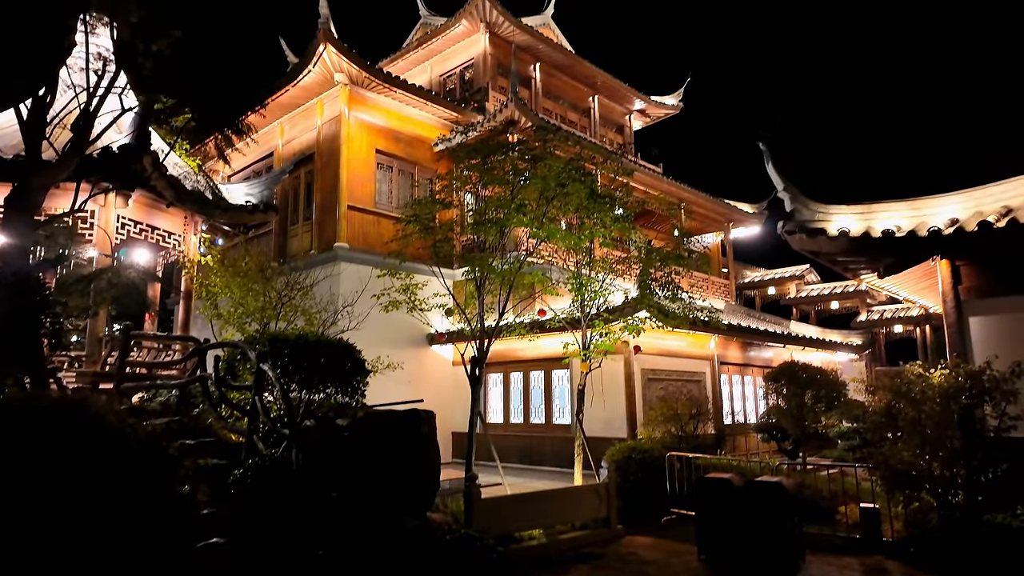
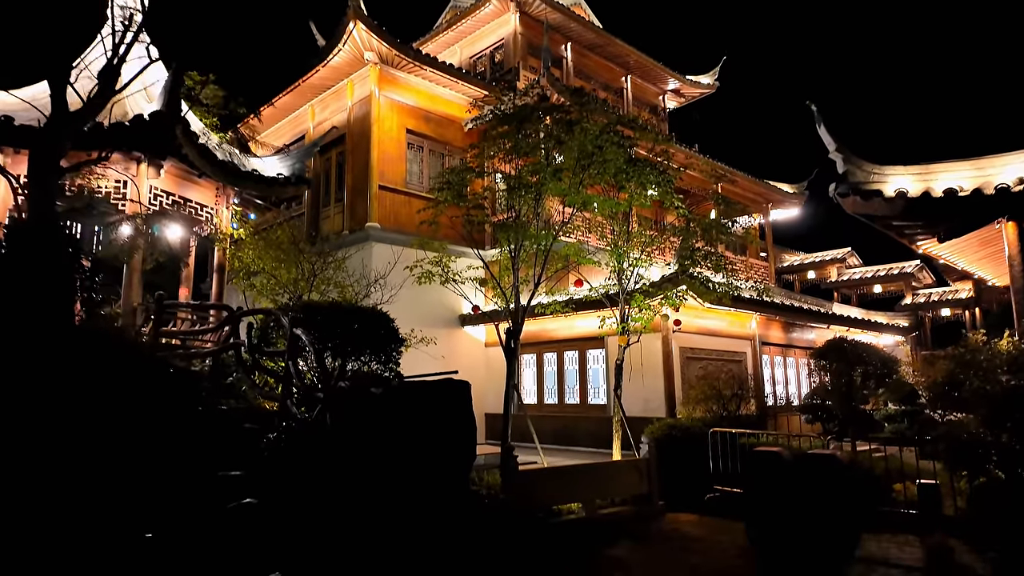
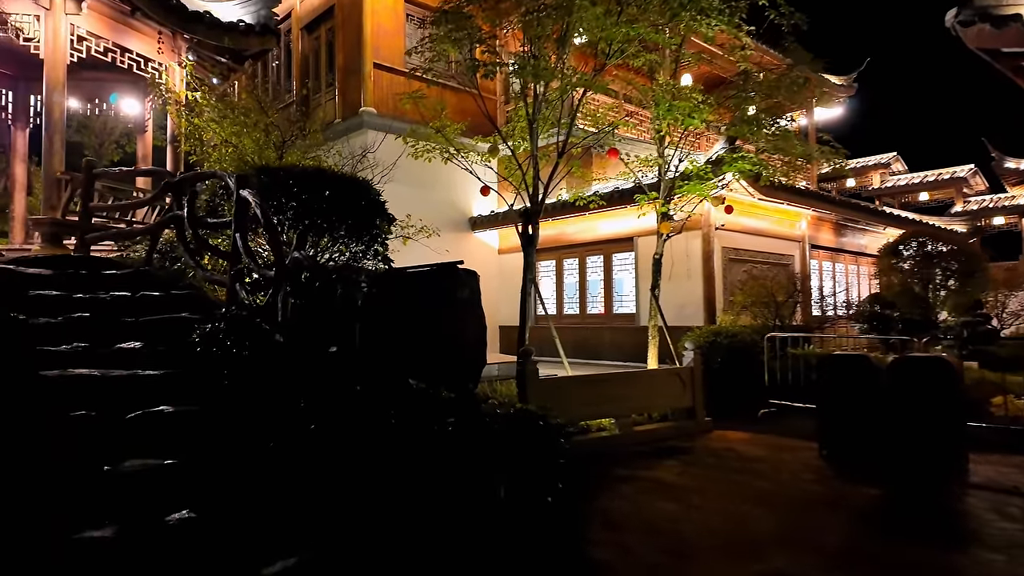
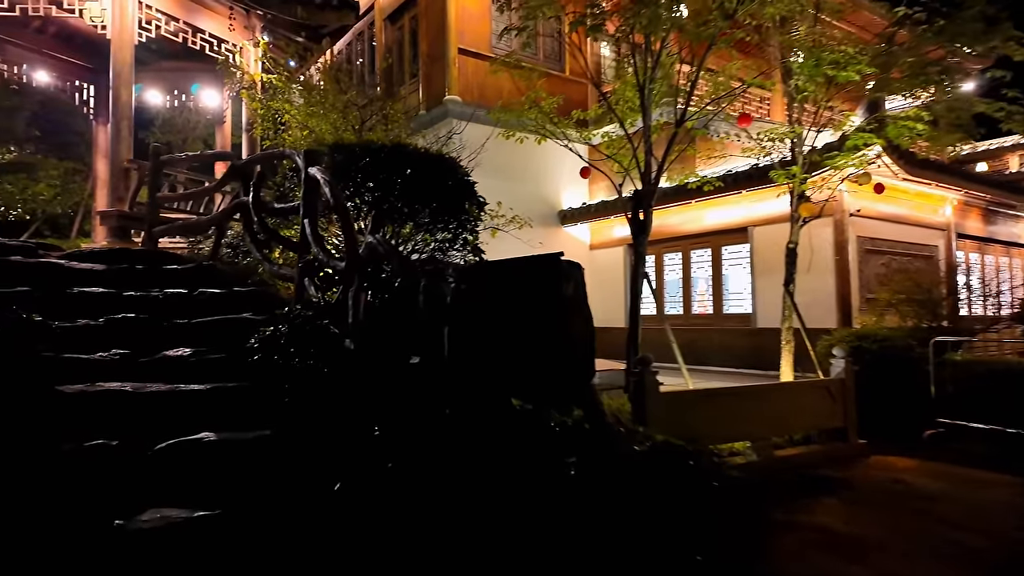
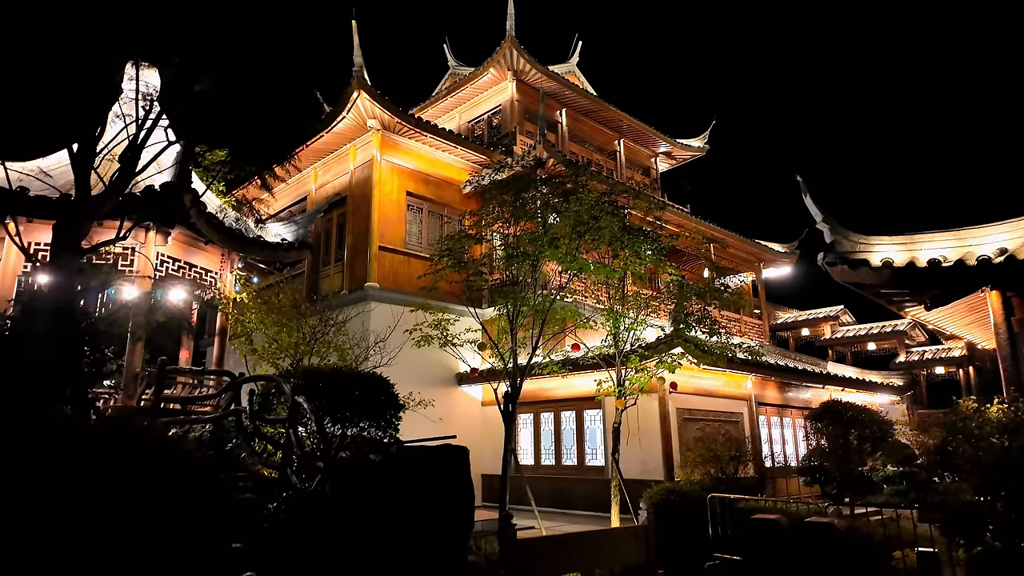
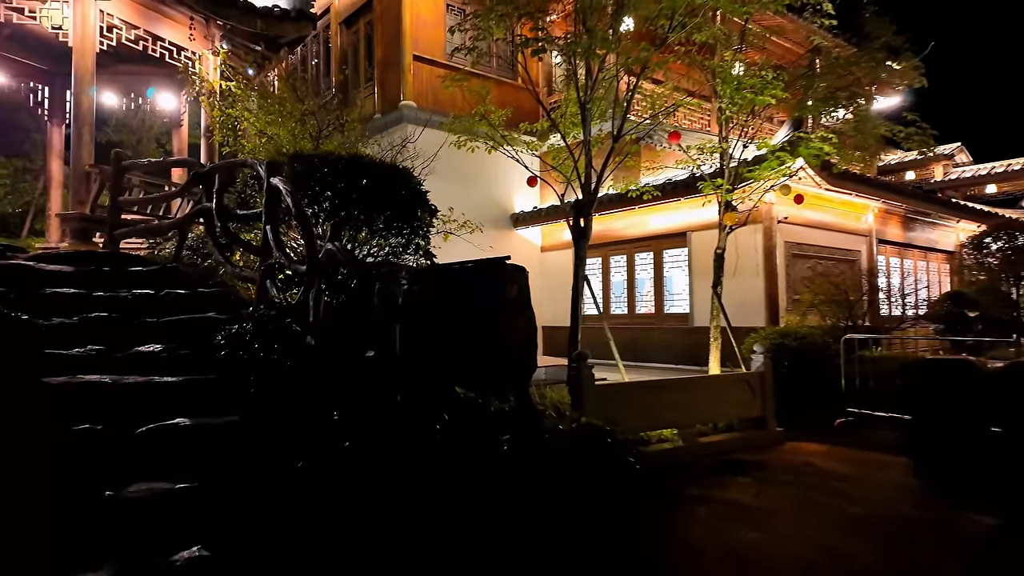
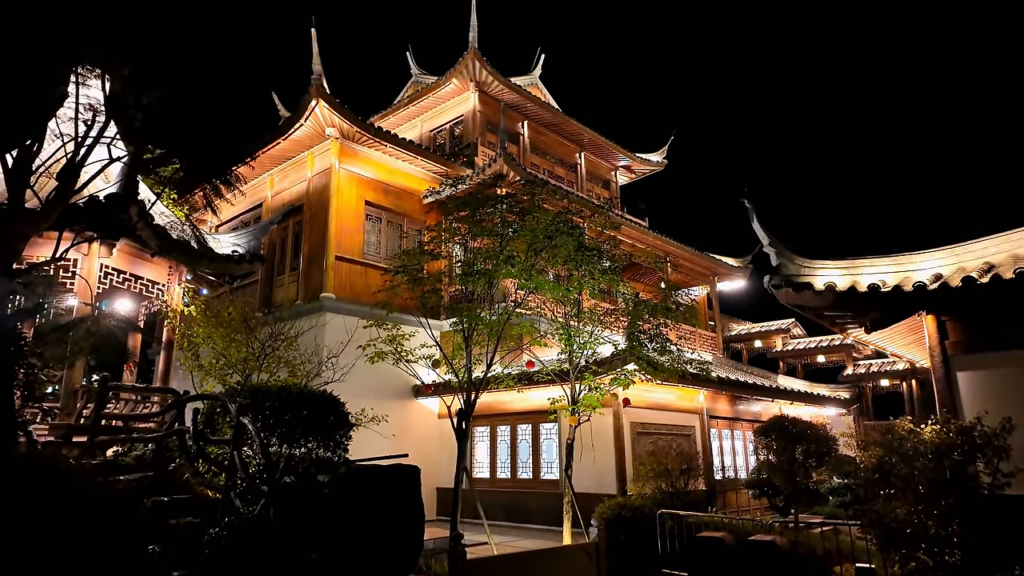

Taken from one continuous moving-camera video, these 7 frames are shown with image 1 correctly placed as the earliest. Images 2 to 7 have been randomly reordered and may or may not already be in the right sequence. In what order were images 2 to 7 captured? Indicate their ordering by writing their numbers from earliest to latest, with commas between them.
7, 5, 2, 3, 6, 4
